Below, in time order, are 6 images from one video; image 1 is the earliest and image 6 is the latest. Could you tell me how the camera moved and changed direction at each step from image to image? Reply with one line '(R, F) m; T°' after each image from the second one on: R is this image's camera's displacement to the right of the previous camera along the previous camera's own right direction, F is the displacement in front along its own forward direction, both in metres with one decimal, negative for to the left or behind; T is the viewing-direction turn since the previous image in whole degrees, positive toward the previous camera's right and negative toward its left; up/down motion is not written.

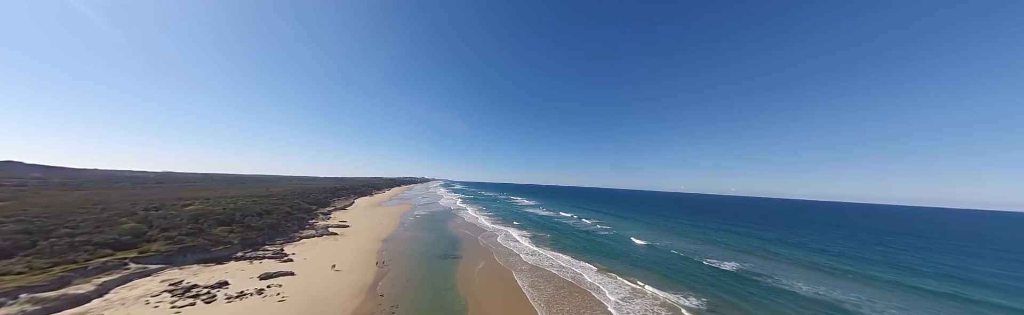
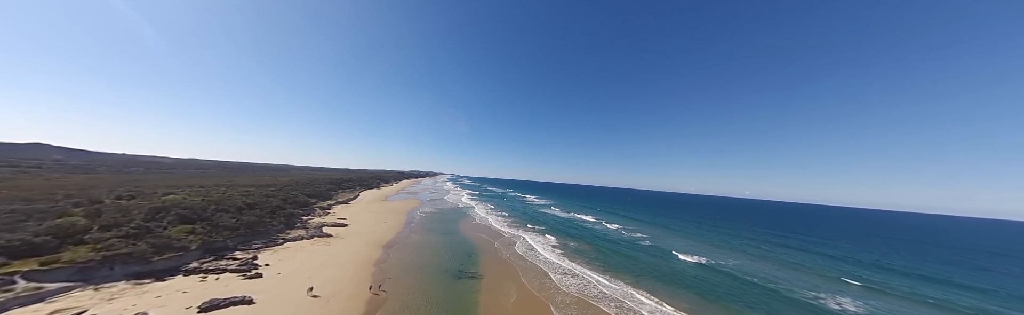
(-1.6, +3.6) m; -2°
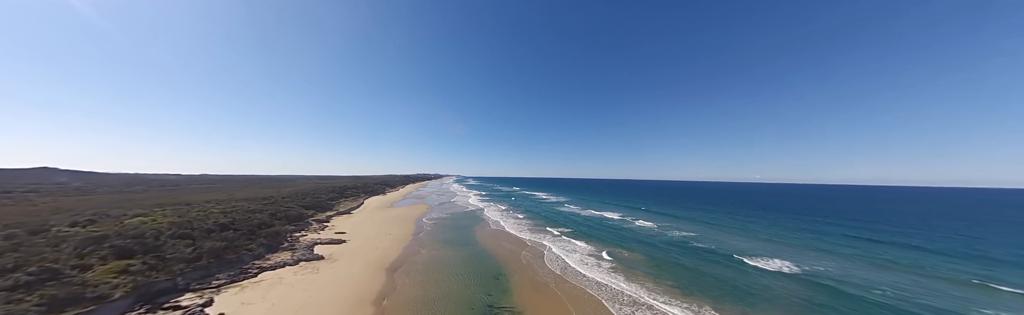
(-1.5, +3.3) m; -1°
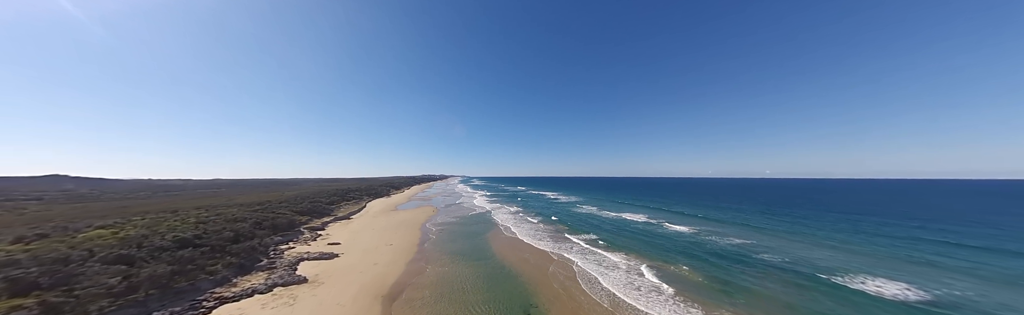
(-1.1, +2.8) m; -1°
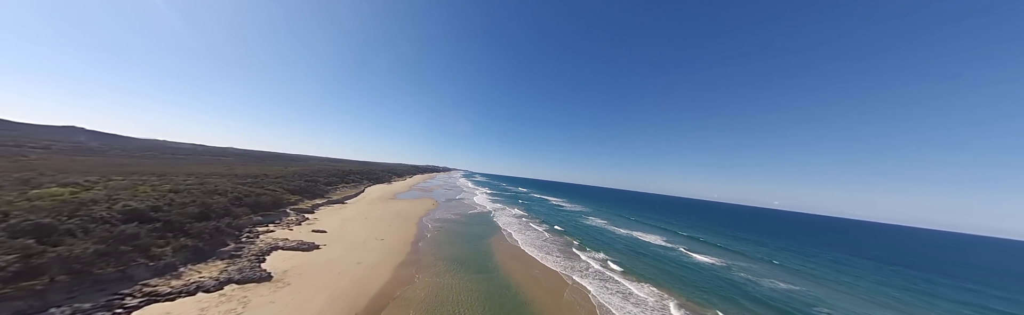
(-0.8, +2.1) m; -1°
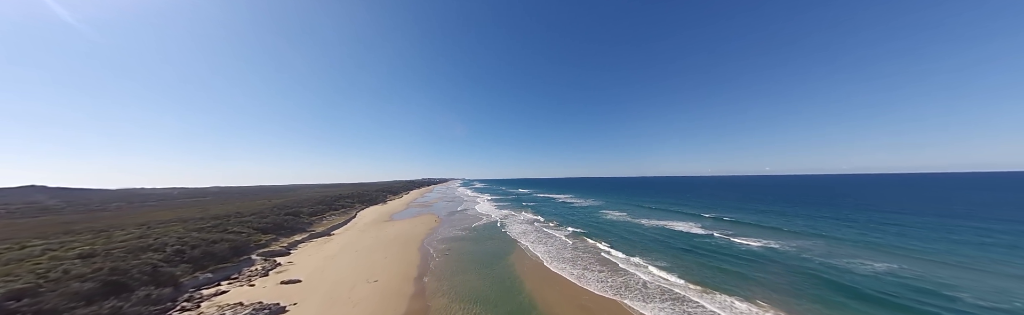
(-1.1, +3.1) m; +1°
